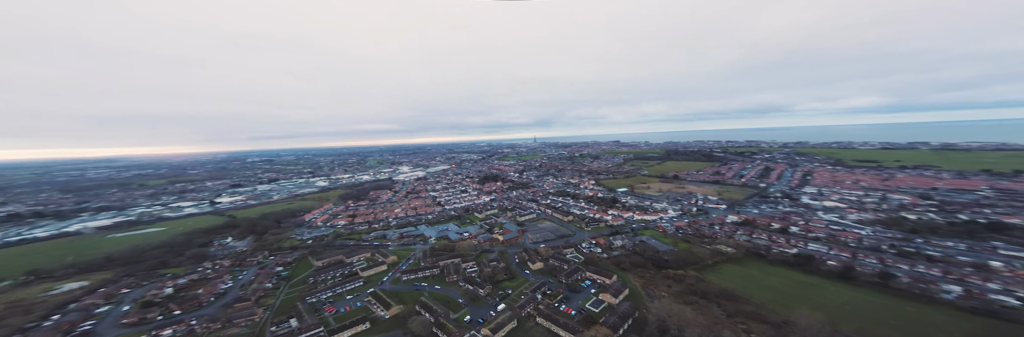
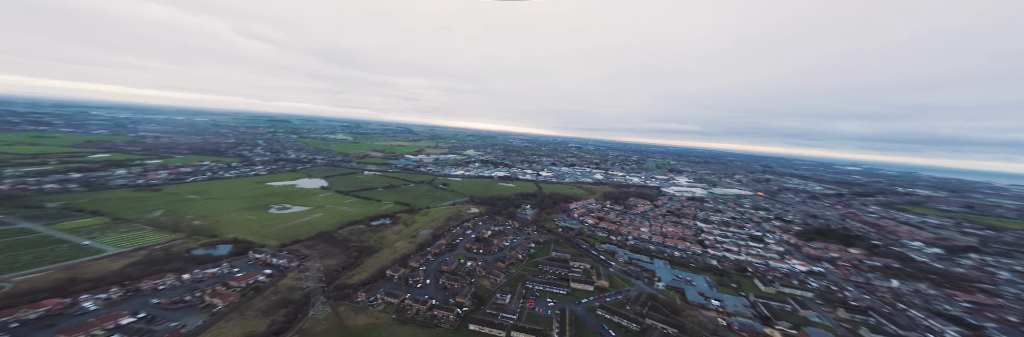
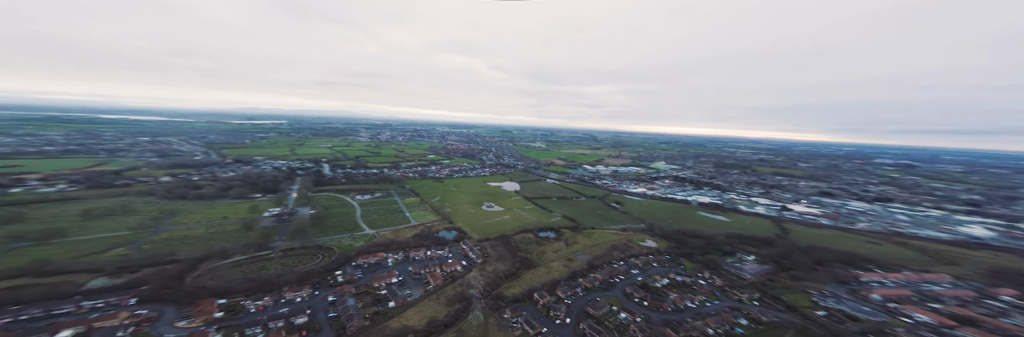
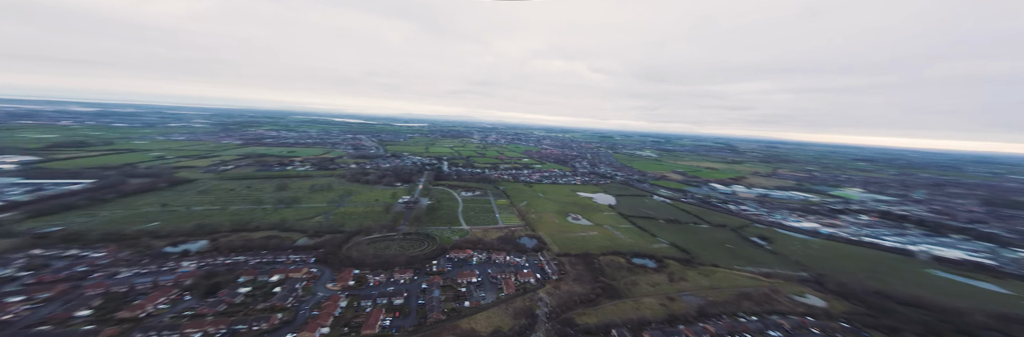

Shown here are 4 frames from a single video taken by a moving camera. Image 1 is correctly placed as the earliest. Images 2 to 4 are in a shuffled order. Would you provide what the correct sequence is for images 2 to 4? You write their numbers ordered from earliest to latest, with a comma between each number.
2, 3, 4
